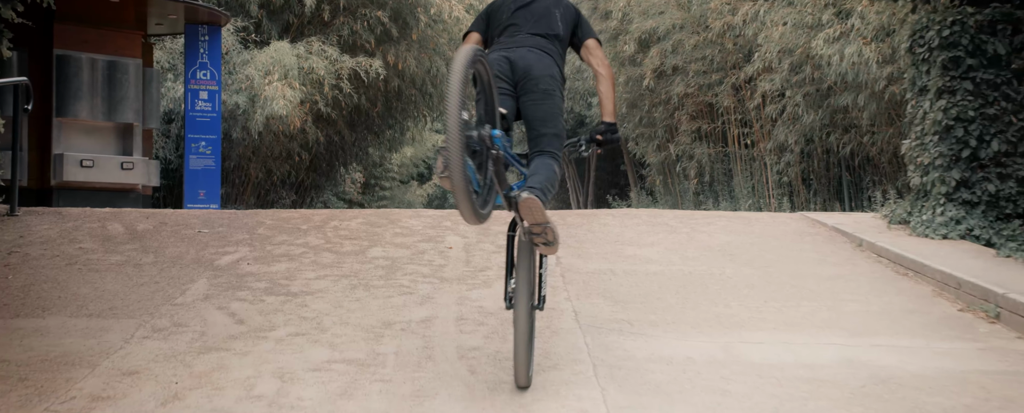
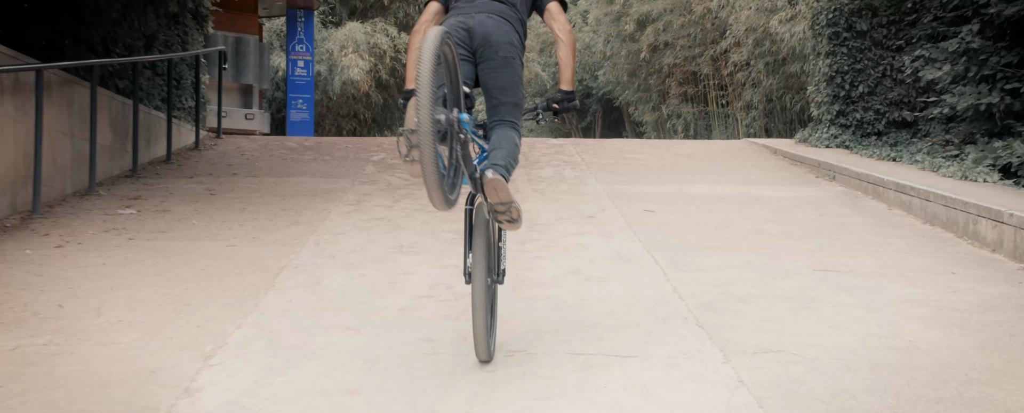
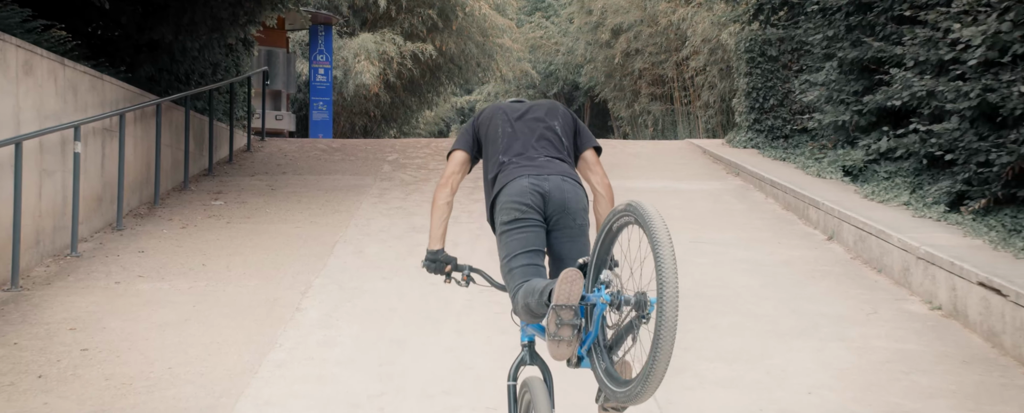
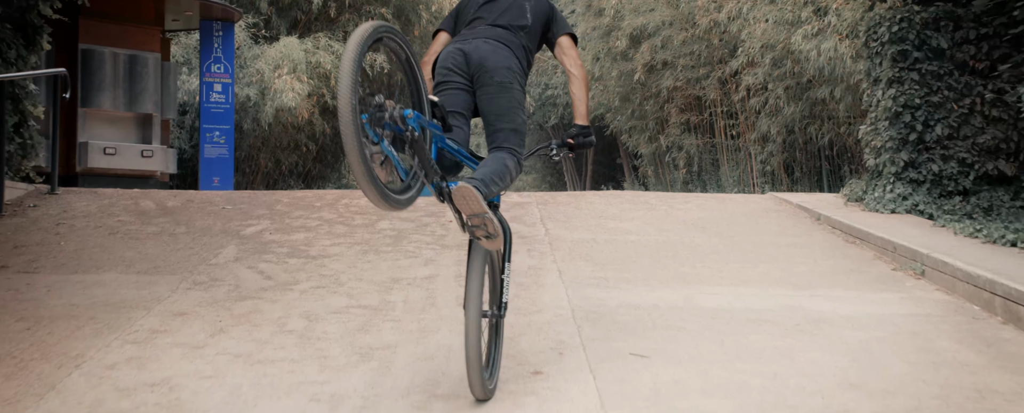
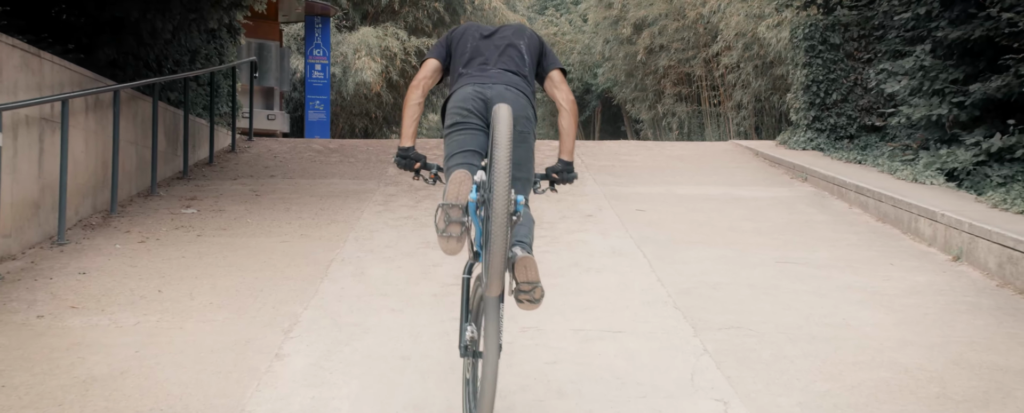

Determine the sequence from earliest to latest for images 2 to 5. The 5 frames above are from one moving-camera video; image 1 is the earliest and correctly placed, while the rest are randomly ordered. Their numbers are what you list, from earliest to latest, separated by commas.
4, 2, 5, 3
